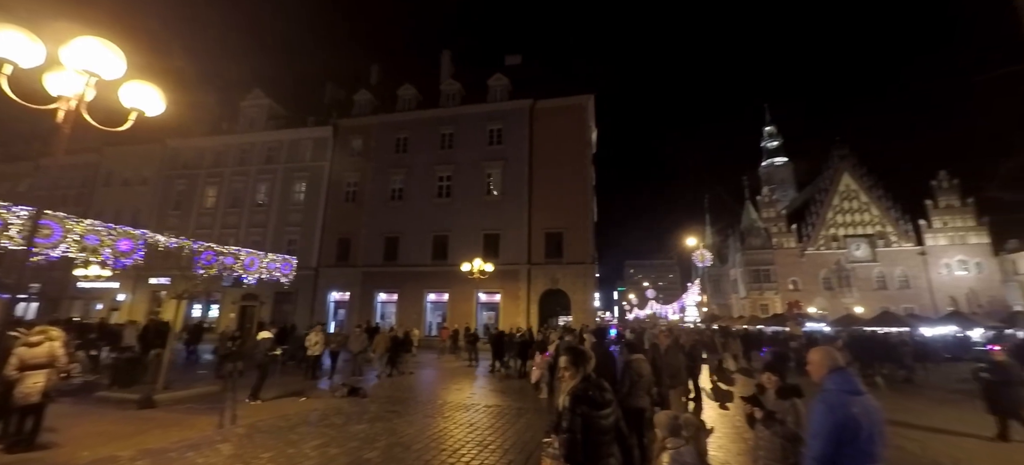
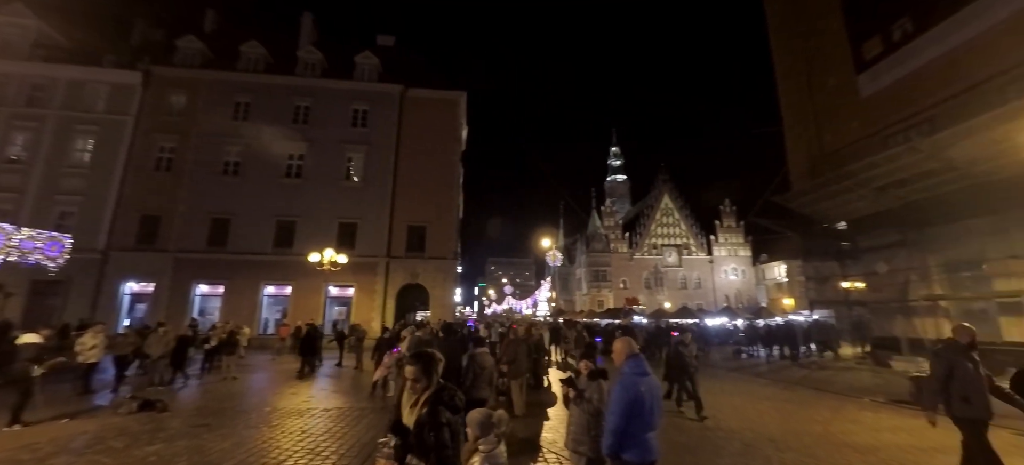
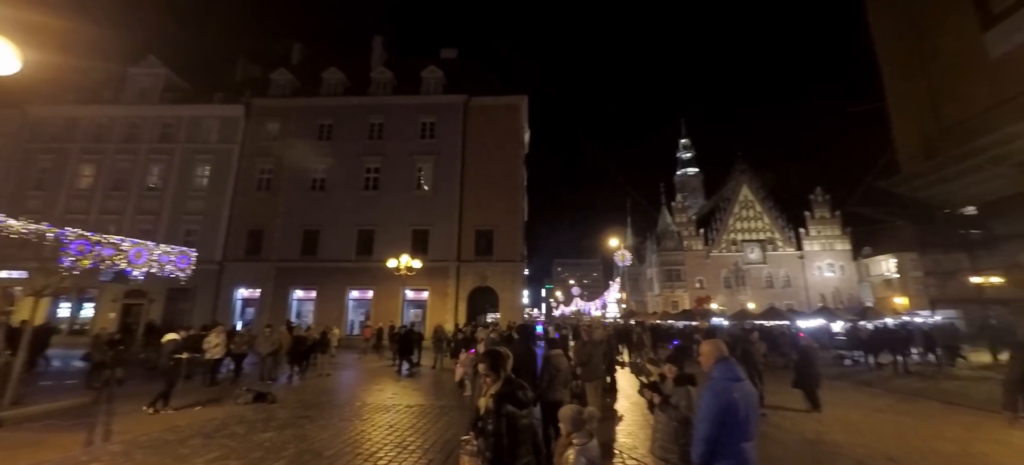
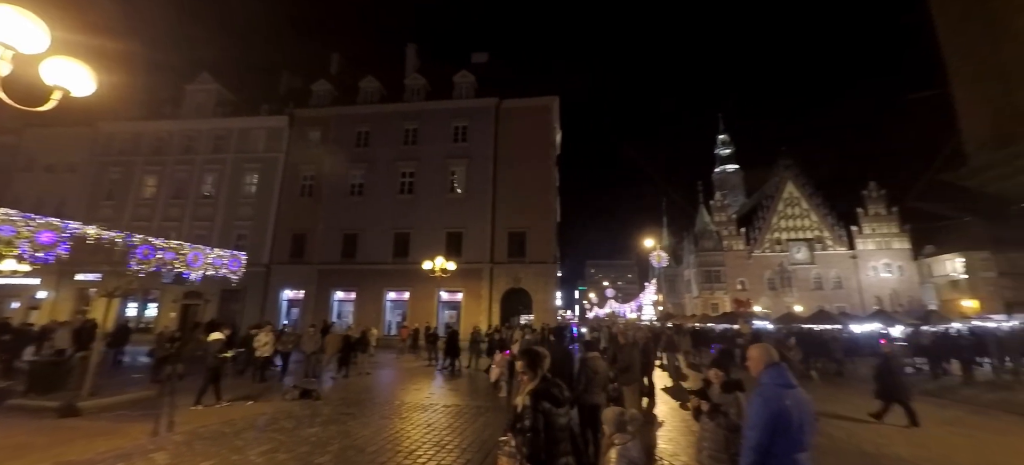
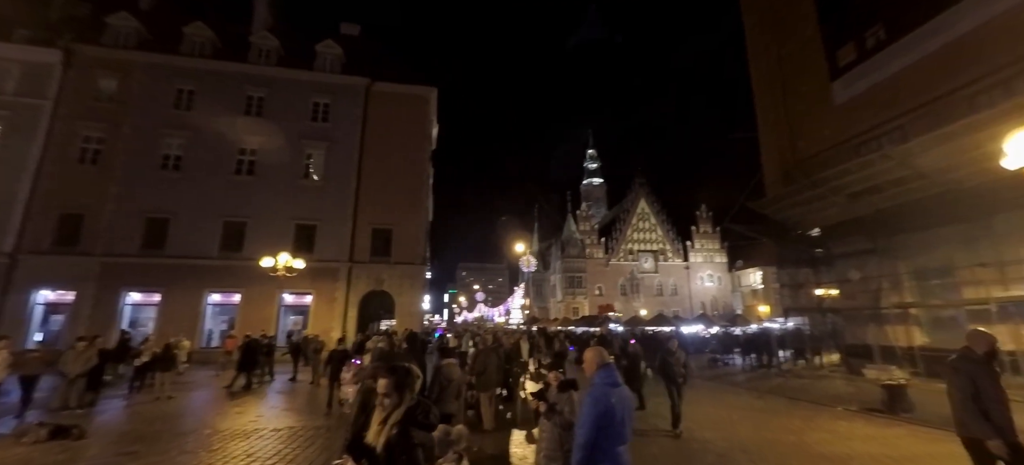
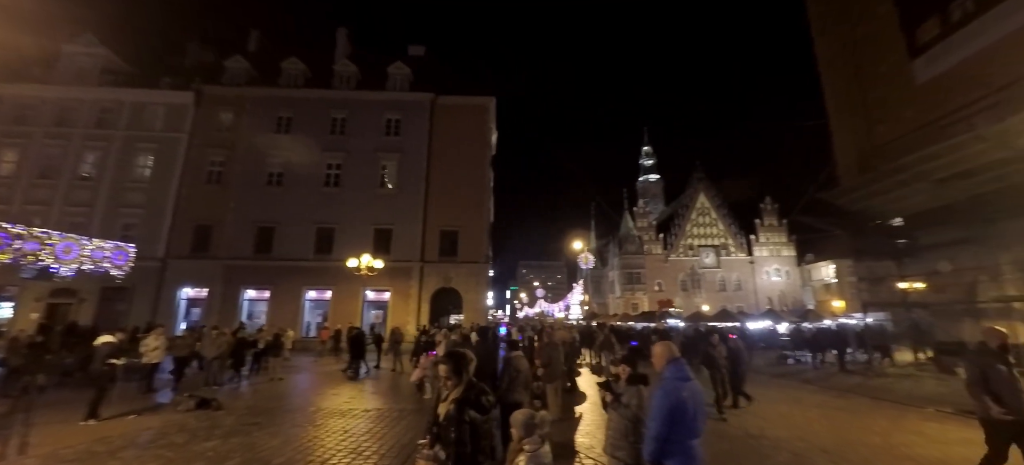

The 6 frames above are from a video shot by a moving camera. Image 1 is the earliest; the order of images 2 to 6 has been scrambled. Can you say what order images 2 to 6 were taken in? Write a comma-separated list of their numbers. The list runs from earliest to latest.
4, 3, 6, 2, 5
